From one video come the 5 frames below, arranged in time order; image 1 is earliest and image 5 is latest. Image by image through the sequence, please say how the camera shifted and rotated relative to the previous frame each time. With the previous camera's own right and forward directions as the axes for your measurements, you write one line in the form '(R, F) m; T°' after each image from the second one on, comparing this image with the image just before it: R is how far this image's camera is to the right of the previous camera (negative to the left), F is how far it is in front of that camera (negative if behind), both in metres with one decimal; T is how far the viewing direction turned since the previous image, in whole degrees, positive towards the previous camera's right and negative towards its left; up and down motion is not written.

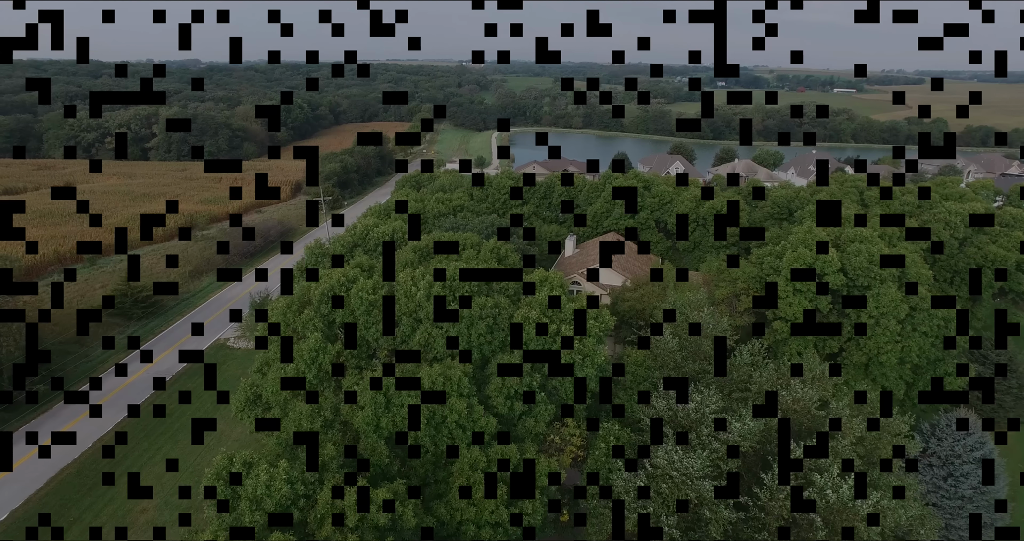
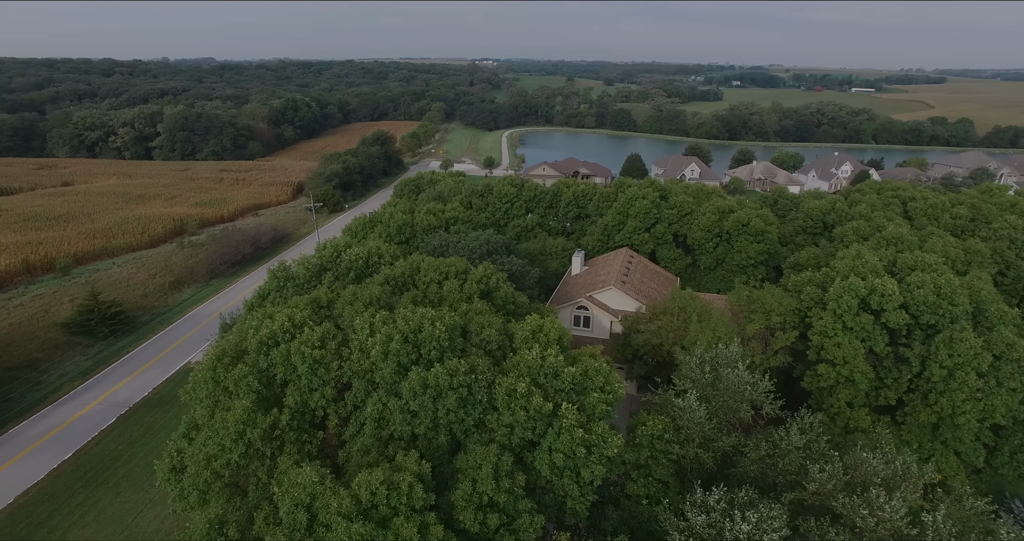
(+0.6, +3.6) m; -1°
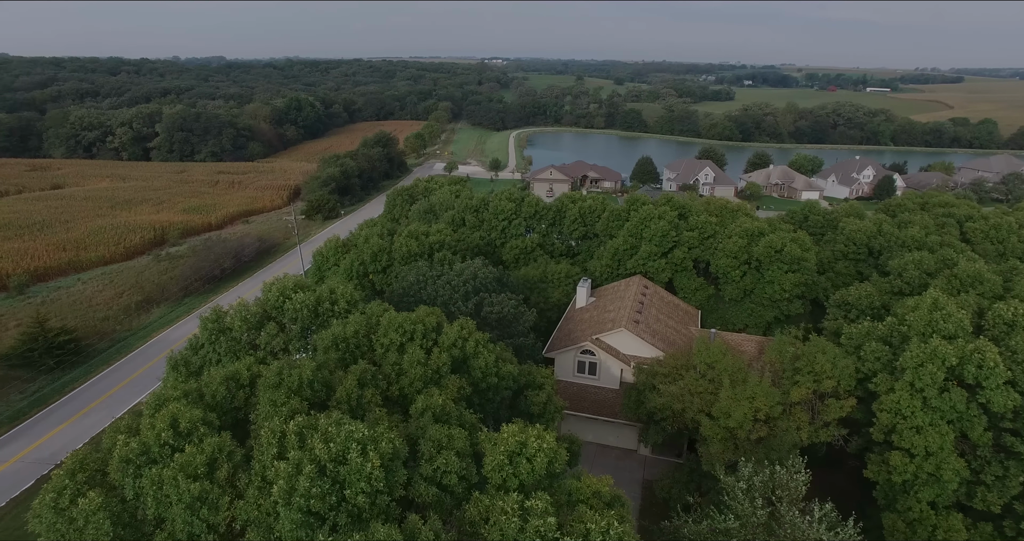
(+0.6, +4.1) m; -1°
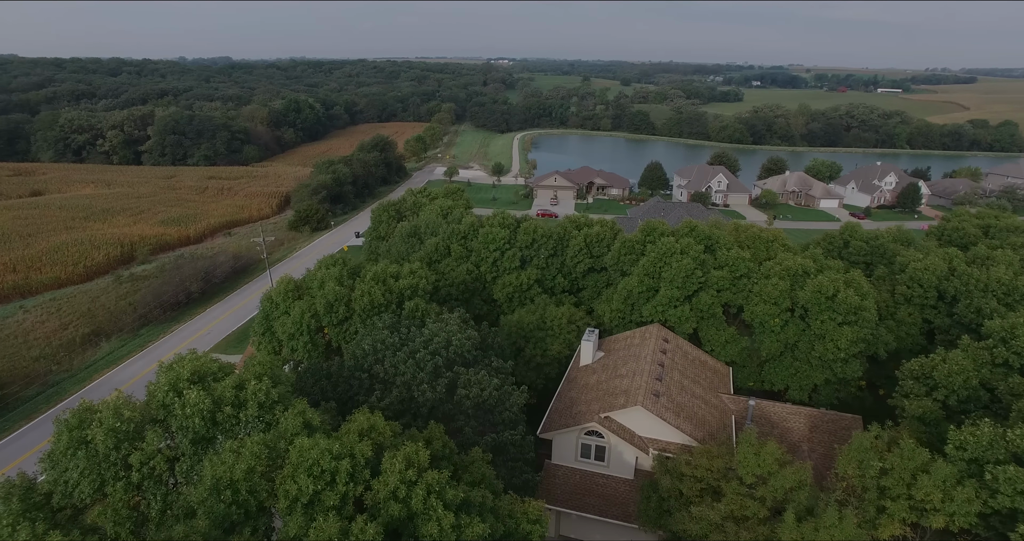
(+0.6, +4.8) m; -1°
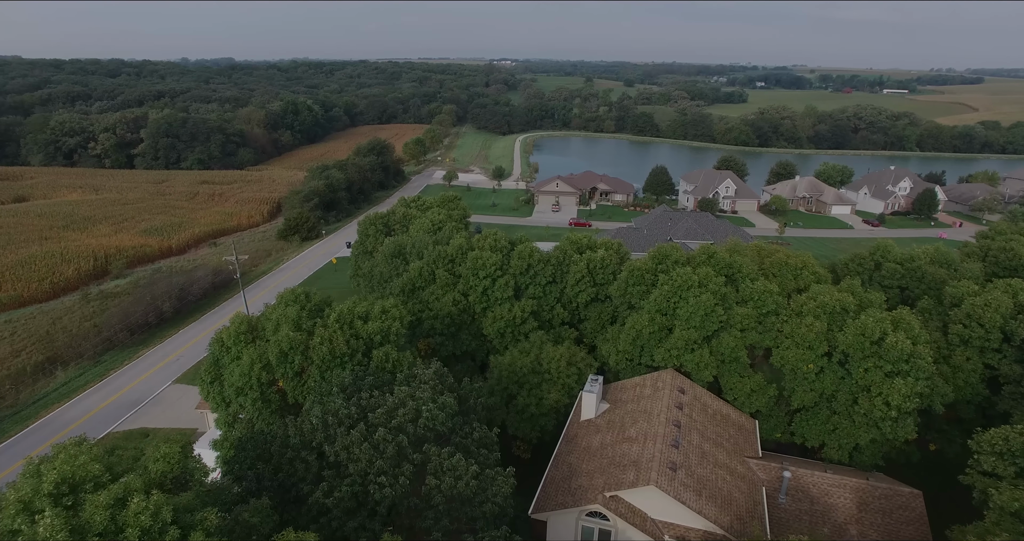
(+0.4, +3.2) m; 0°
